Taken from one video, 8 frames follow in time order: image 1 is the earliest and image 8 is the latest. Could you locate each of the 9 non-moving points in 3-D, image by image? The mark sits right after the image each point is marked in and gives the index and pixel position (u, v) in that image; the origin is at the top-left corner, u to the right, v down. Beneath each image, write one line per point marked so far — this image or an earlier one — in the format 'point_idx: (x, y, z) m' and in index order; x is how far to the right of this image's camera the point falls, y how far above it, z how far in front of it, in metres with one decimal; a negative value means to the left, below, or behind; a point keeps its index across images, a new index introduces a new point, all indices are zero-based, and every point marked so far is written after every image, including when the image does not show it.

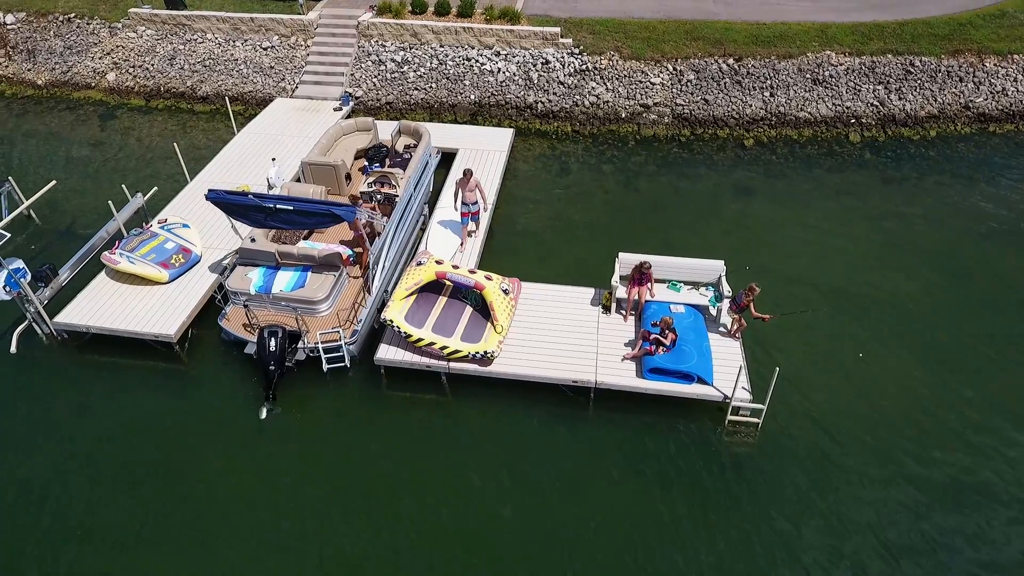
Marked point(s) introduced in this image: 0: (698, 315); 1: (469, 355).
0: (+4.1, -0.6, +13.1) m
1: (-0.9, -1.4, +12.4) m
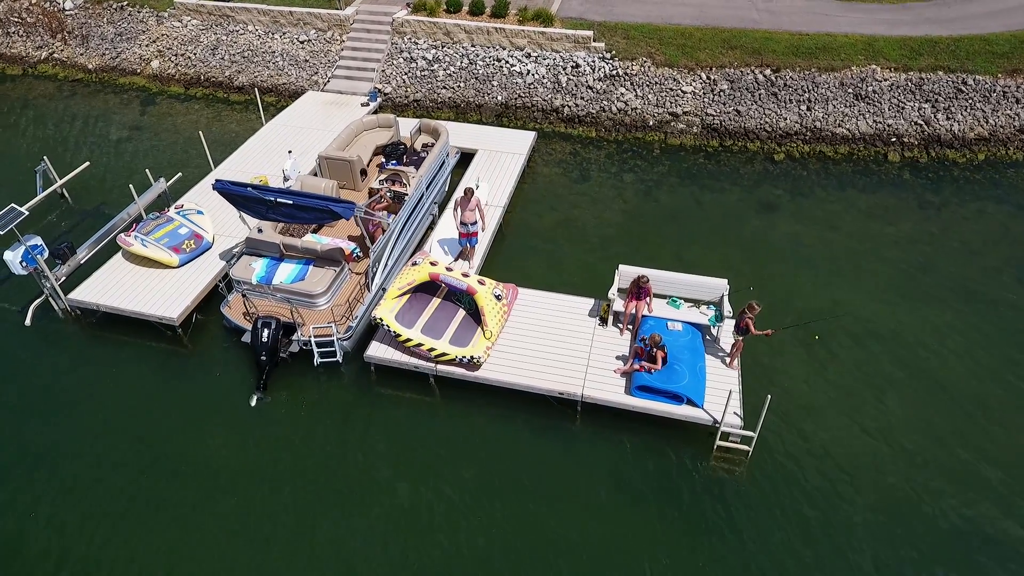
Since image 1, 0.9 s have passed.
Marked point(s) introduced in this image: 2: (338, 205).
0: (+4.0, -1.0, +12.7) m
1: (-1.2, -1.5, +12.3) m
2: (-4.0, +2.3, +13.2) m
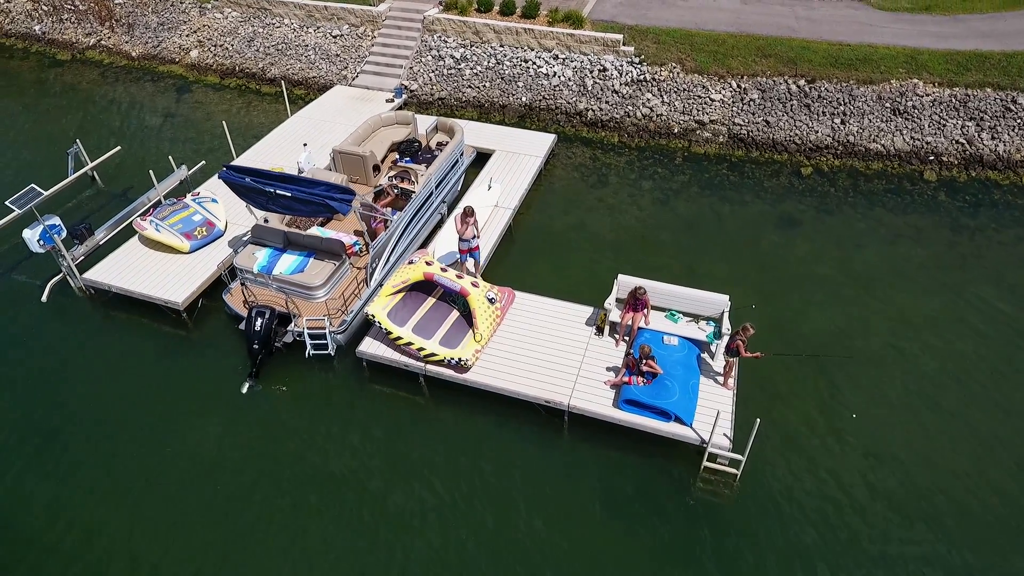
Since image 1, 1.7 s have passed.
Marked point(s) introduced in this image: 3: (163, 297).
0: (+3.8, -1.3, +12.3) m
1: (-1.4, -1.5, +12.2) m
2: (-3.9, +2.4, +13.4) m
3: (-8.6, -0.2, +14.3) m
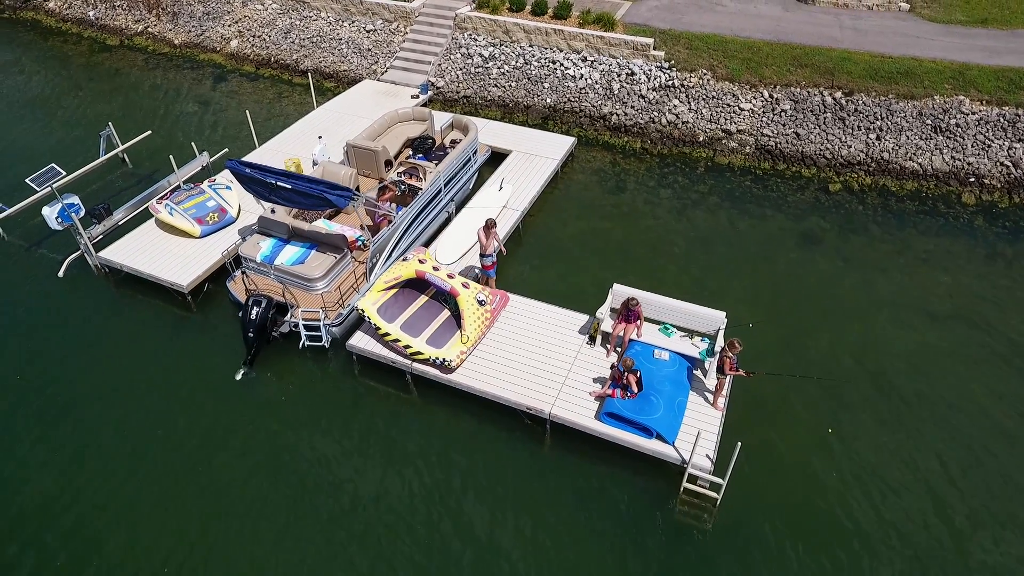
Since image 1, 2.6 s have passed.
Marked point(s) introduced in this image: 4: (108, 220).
0: (+3.5, -1.6, +12.0) m
1: (-1.7, -1.5, +12.2) m
2: (-3.9, +2.6, +13.5) m
3: (-8.7, +0.2, +14.8) m
4: (-11.2, +1.9, +16.1) m
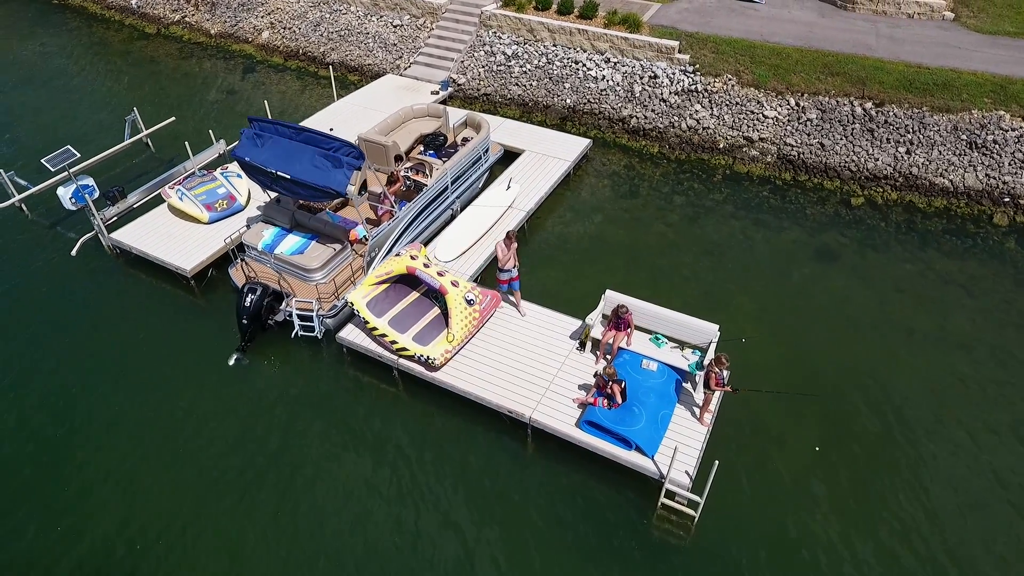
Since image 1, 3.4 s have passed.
0: (+3.2, -1.8, +11.7) m
1: (-2.0, -1.4, +12.2) m
2: (-3.9, +2.7, +13.6) m
3: (-8.7, +0.7, +15.1) m
4: (-11.1, +2.4, +16.6) m
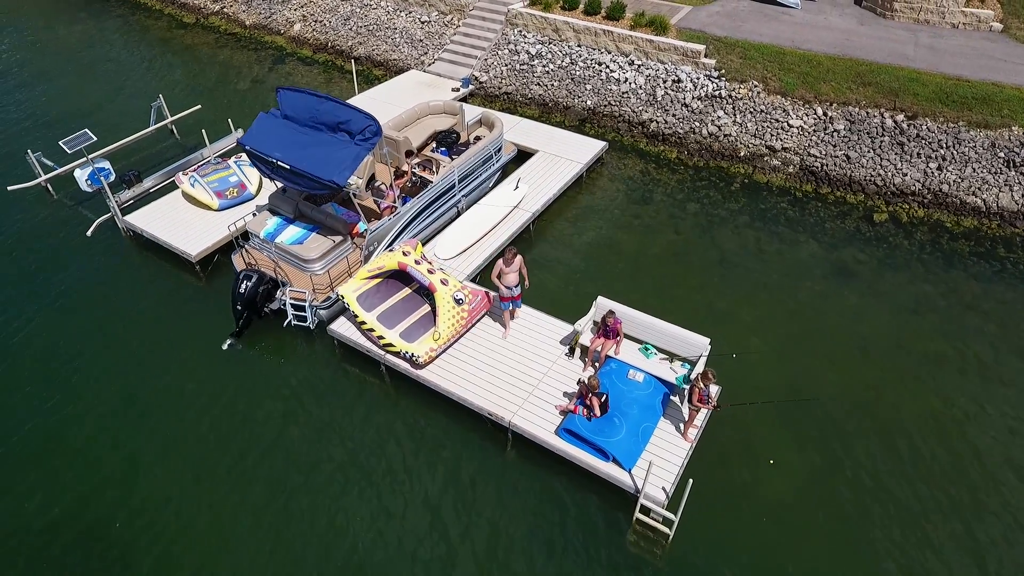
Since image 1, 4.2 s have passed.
0: (+2.8, -2.0, +11.4) m
1: (-2.3, -1.3, +12.1) m
2: (-3.9, +2.9, +13.6) m
3: (-8.7, +1.1, +15.5) m
4: (-10.9, +3.0, +17.1) m
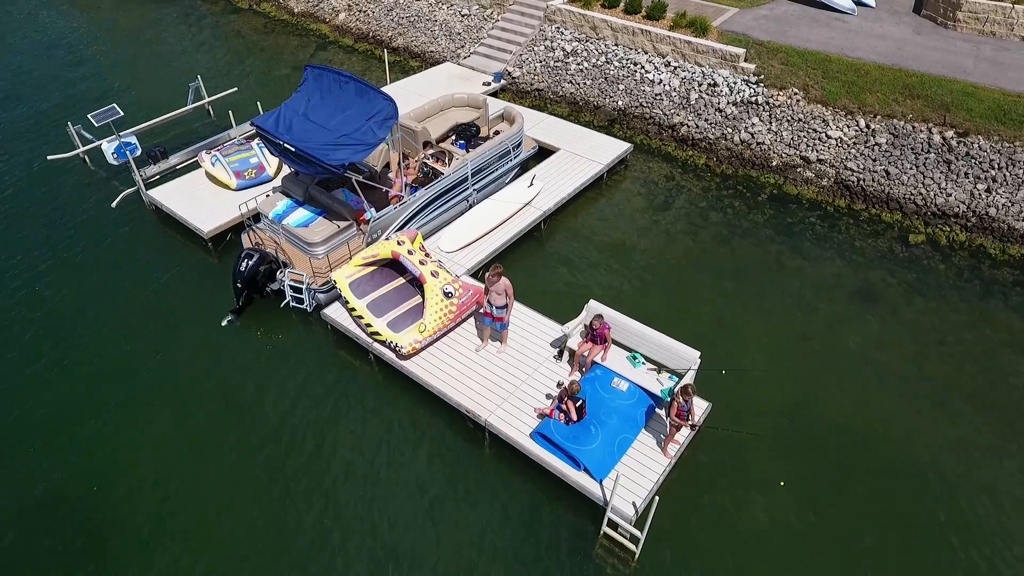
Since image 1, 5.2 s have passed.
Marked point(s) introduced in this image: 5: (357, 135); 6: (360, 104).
0: (+2.4, -2.1, +11.0) m
1: (-2.6, -1.1, +12.1) m
2: (-3.8, +3.2, +13.7) m
3: (-8.6, +1.8, +15.9) m
4: (-10.4, +3.8, +17.7) m
5: (-3.8, +3.7, +14.0) m
6: (-3.9, +4.6, +14.4) m
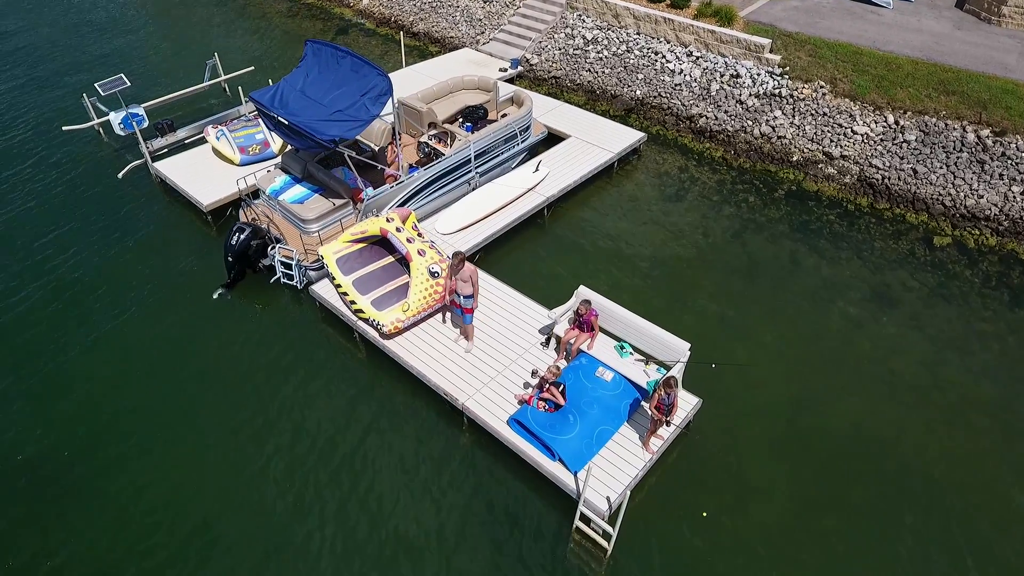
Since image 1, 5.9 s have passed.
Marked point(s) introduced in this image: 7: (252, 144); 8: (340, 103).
0: (+2.0, -1.9, +10.5) m
1: (-2.9, -0.6, +11.9) m
2: (-3.8, +3.8, +13.5) m
3: (-8.5, +2.5, +15.9) m
4: (-10.2, +4.6, +17.8) m
5: (-3.8, +4.2, +13.8) m
6: (-3.8, +5.1, +14.2) m
7: (-7.5, +4.2, +16.9) m
8: (-4.0, +4.4, +13.9) m
